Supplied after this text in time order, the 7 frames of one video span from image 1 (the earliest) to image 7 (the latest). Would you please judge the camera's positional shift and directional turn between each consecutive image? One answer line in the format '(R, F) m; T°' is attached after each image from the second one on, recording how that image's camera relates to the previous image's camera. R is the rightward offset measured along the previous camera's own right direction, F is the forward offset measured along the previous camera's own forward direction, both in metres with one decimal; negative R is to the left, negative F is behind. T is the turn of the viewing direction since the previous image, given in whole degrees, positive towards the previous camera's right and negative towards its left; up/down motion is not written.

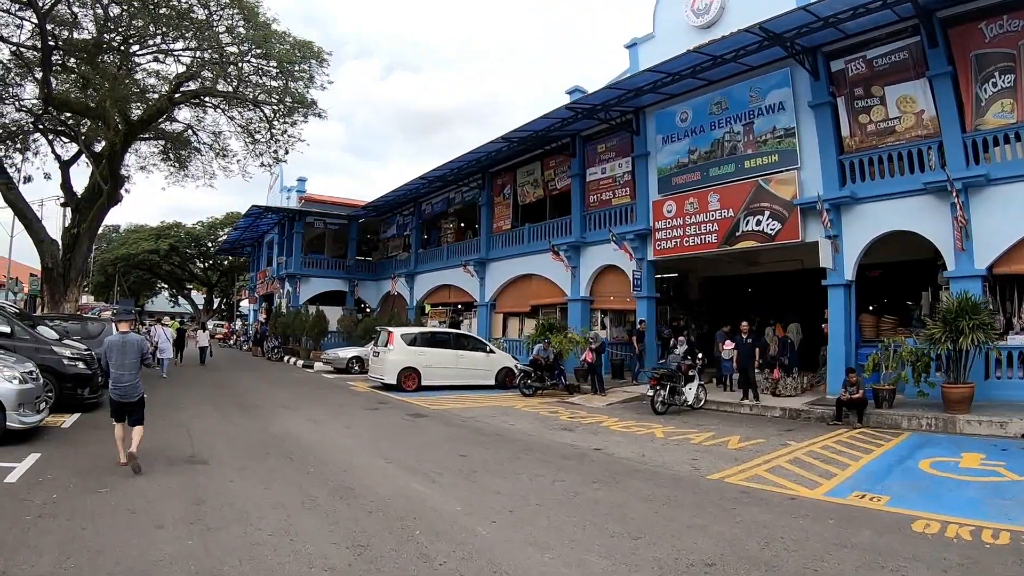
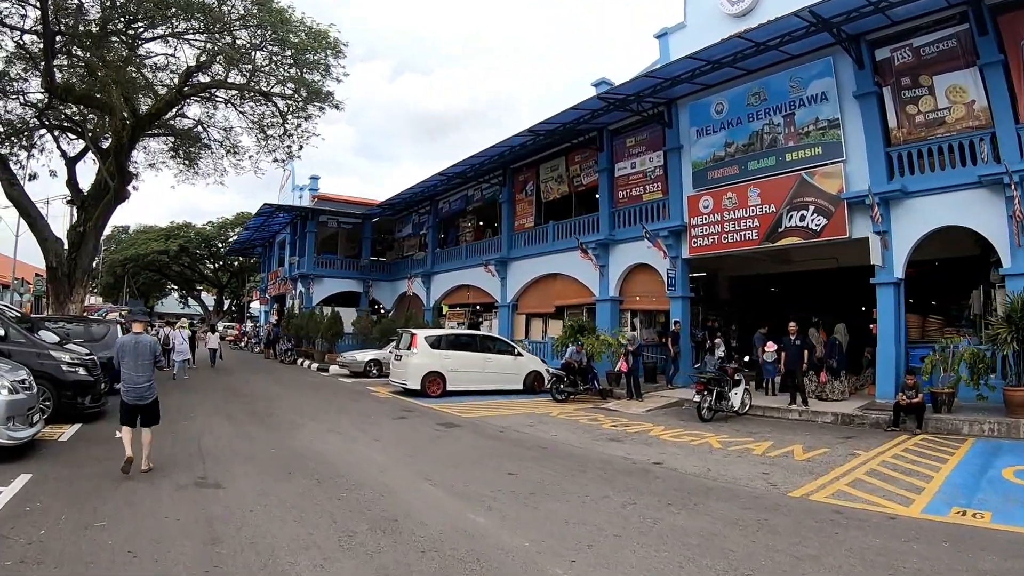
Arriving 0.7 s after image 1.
(-0.5, +0.8) m; -1°
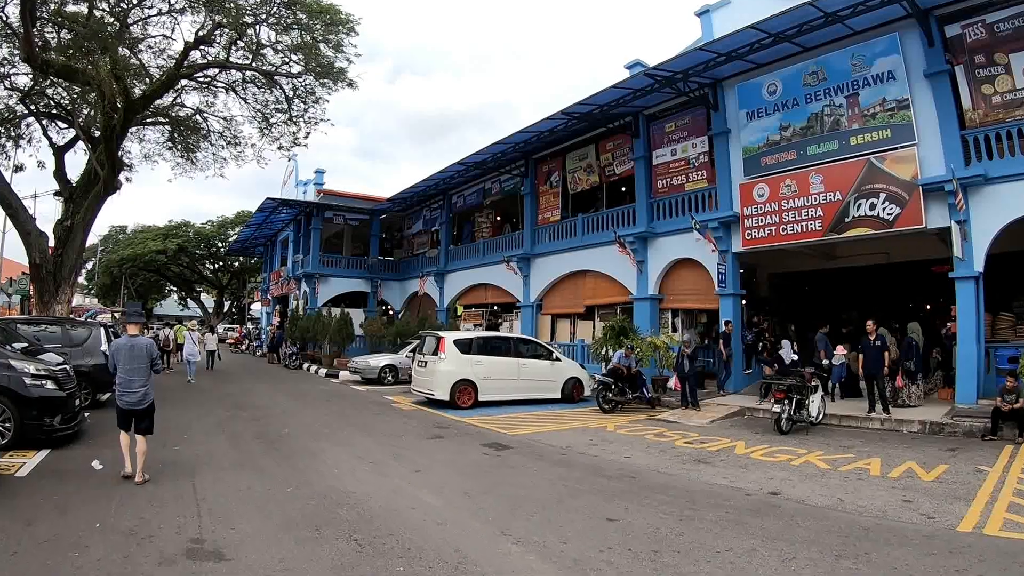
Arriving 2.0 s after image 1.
(-0.7, +1.4) m; 0°
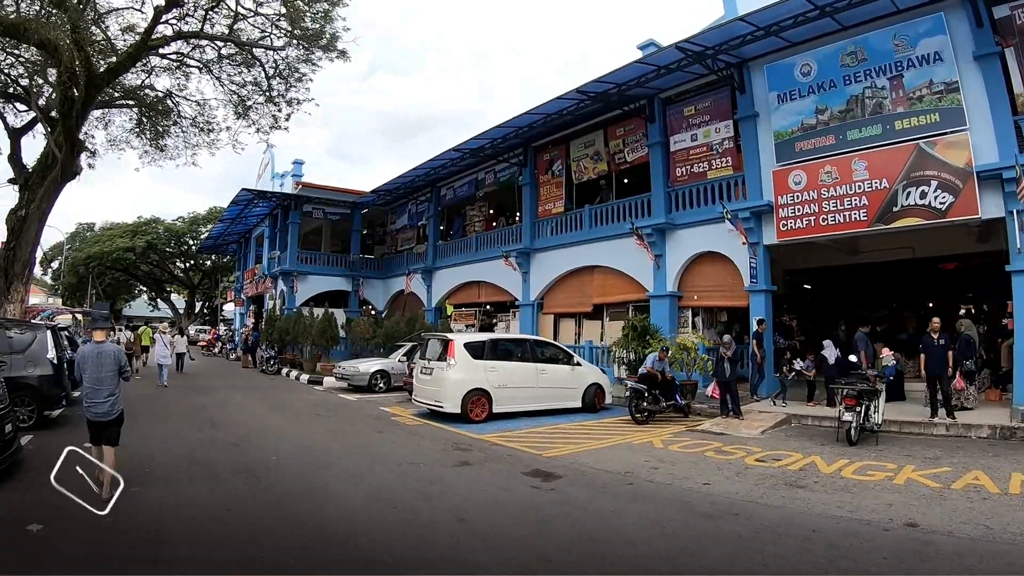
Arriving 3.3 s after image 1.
(-0.7, +1.4) m; +2°
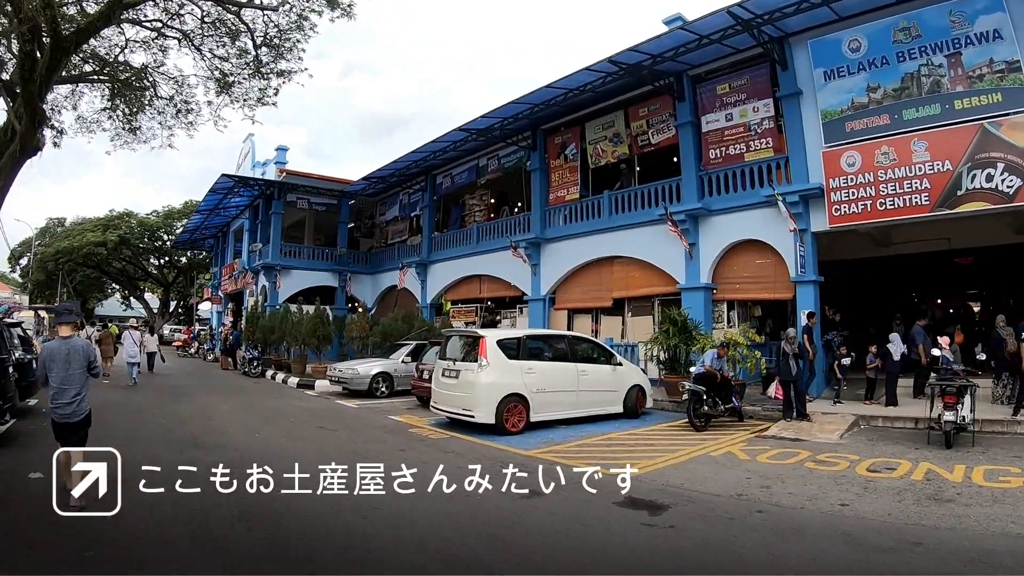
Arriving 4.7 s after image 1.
(-0.9, +1.3) m; +3°
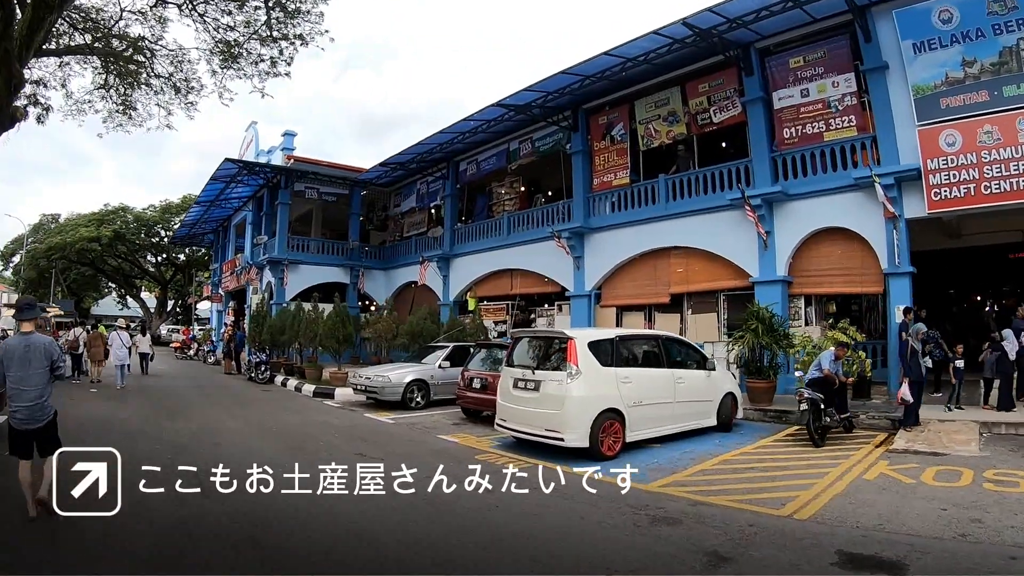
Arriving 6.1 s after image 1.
(-1.2, +1.4) m; +1°
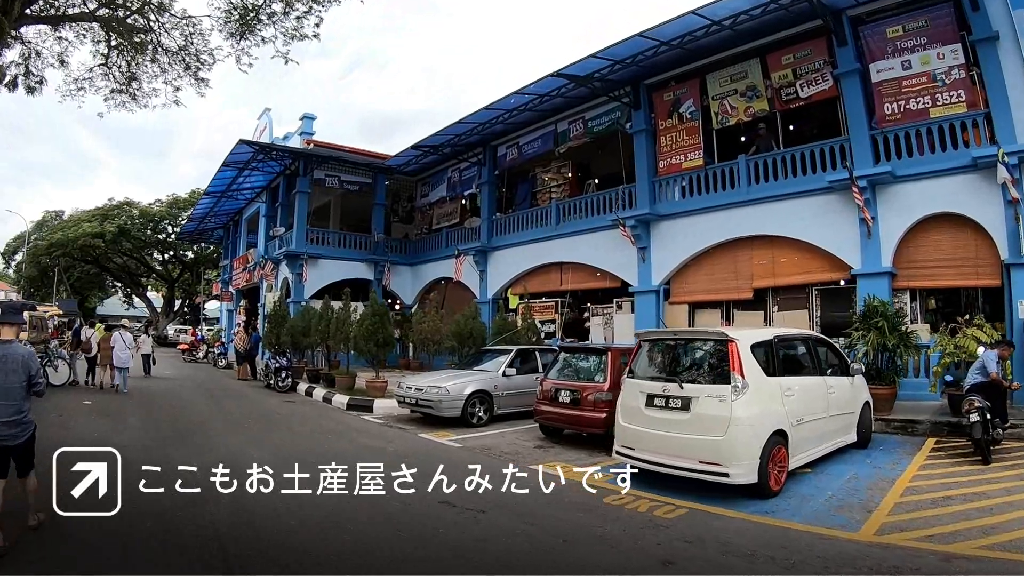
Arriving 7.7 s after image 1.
(-1.4, +1.3) m; +1°
